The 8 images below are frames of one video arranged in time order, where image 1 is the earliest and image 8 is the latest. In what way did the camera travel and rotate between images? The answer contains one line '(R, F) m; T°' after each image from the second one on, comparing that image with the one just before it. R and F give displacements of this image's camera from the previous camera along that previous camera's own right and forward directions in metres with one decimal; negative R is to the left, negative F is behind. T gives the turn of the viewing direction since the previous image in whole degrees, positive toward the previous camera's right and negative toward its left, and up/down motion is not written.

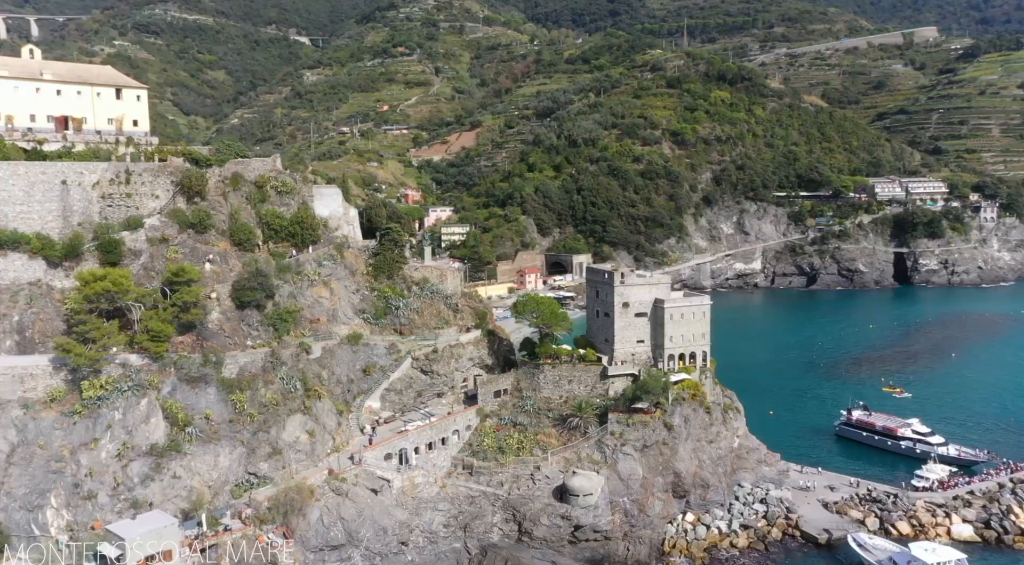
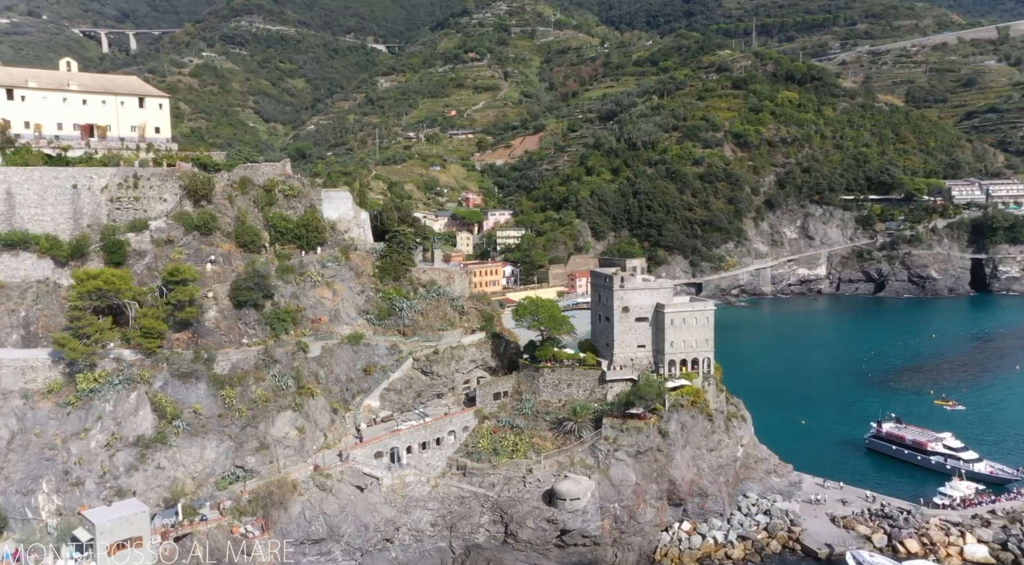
(+3.2, +0.1) m; -5°
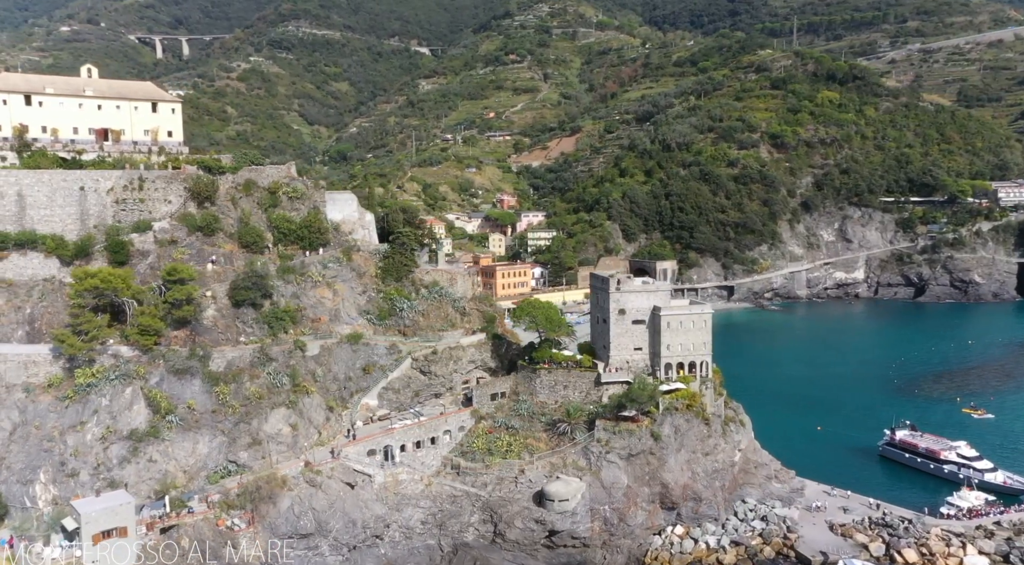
(+1.9, -0.1) m; -3°
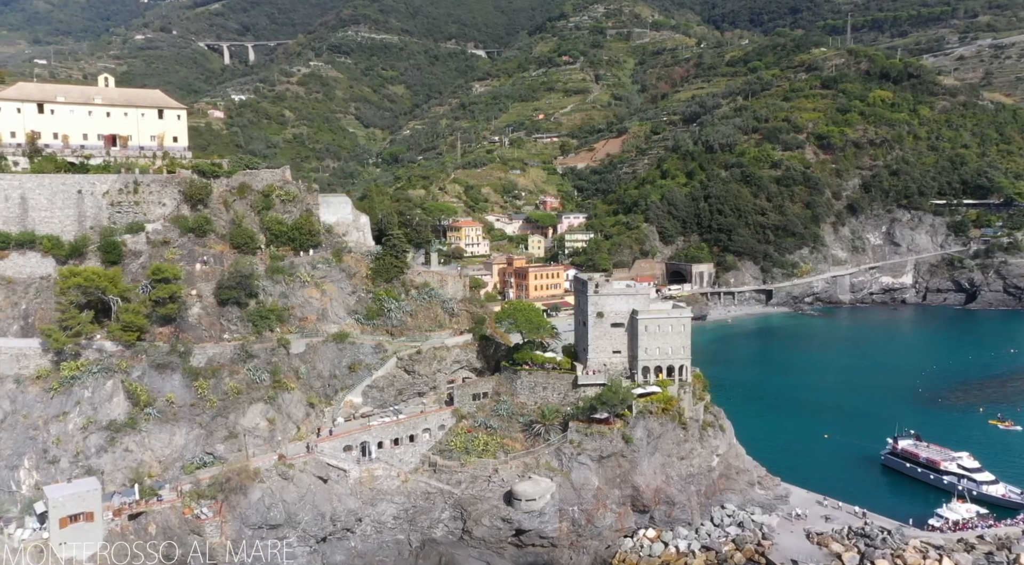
(+3.3, -0.3) m; -4°
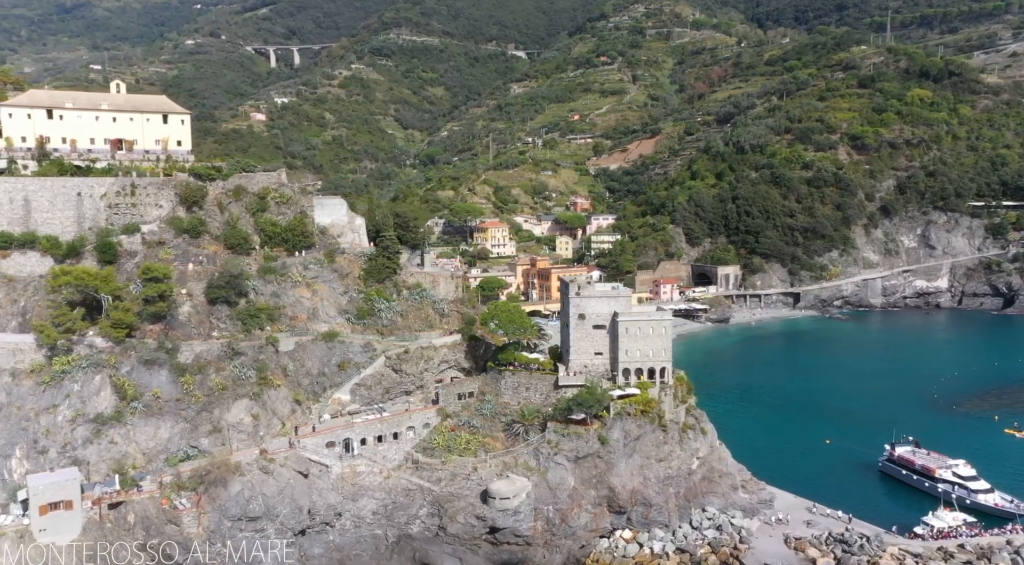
(+2.5, -0.3) m; -3°
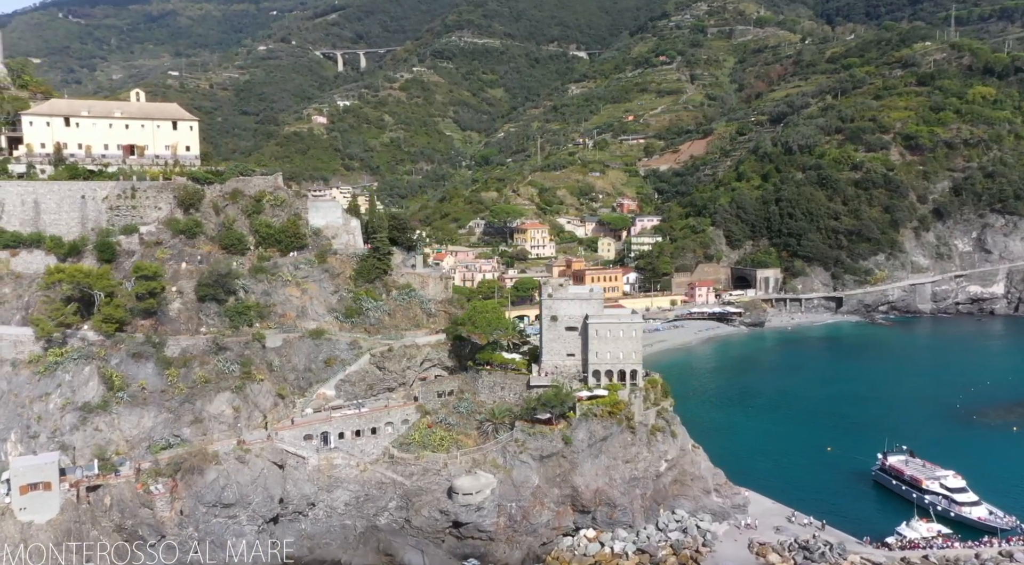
(+3.8, -0.6) m; -5°
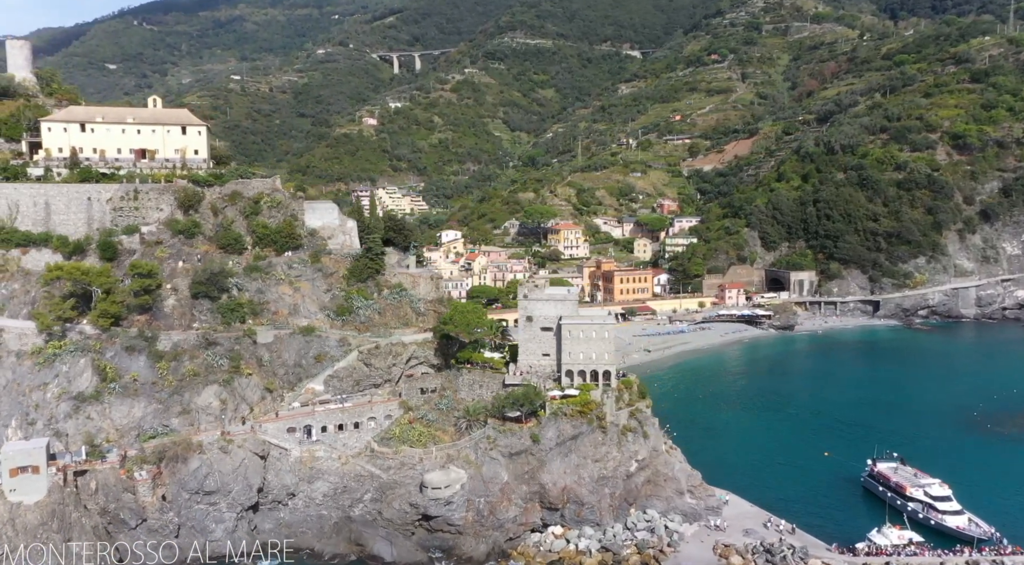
(+3.4, -0.6) m; -4°
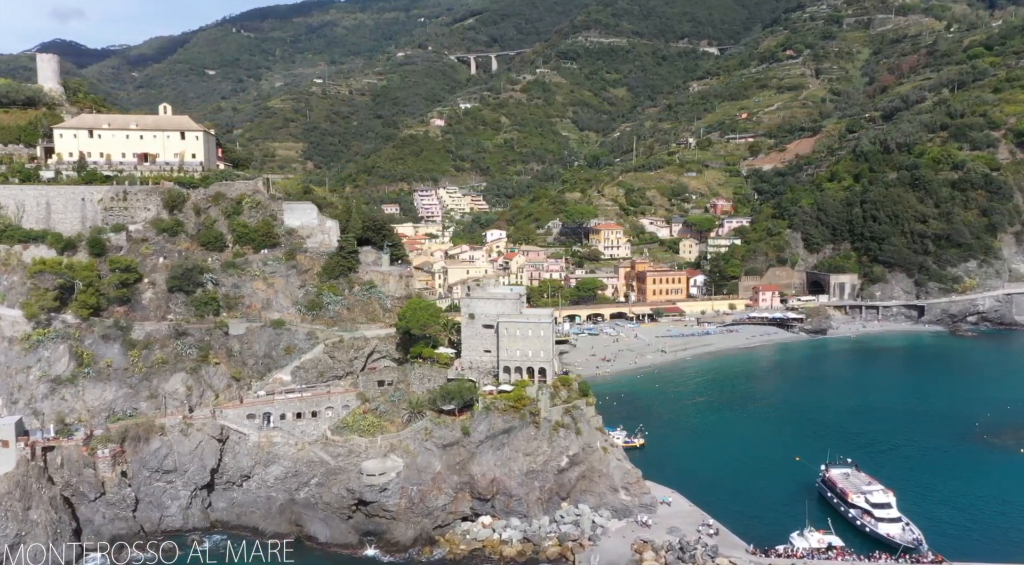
(+6.0, -1.0) m; -6°
